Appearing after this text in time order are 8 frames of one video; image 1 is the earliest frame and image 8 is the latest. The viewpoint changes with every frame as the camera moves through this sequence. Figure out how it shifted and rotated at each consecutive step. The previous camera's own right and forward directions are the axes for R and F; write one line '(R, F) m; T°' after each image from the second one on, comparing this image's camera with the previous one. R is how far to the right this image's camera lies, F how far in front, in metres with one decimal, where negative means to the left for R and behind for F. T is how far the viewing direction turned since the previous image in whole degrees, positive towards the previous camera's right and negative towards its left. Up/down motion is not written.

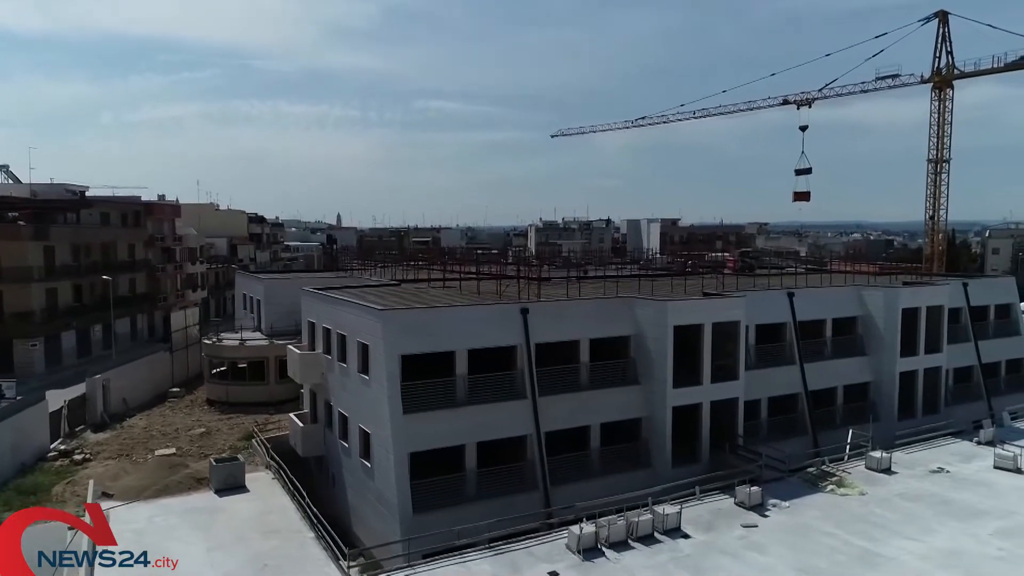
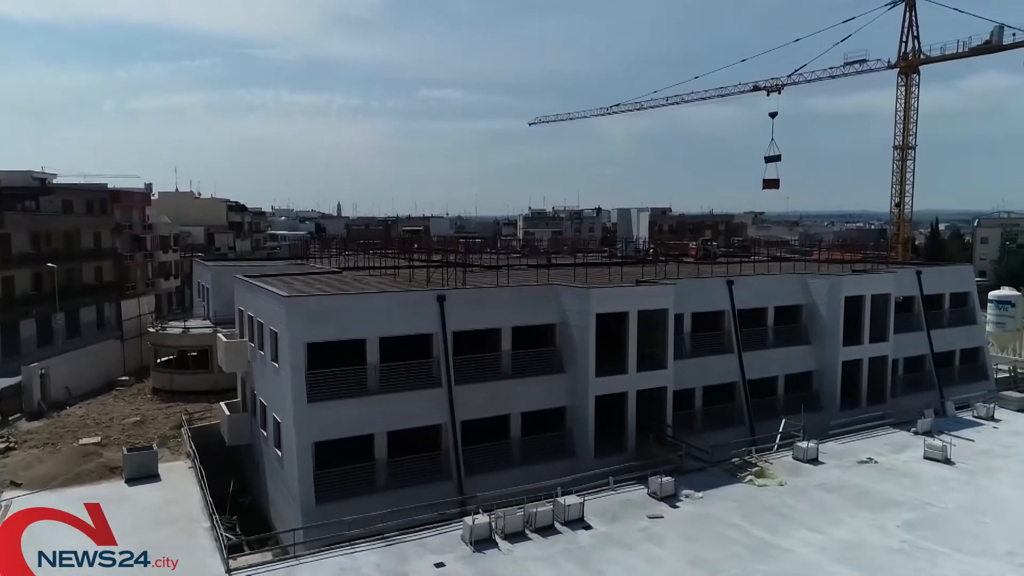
(+2.8, +0.4) m; 0°
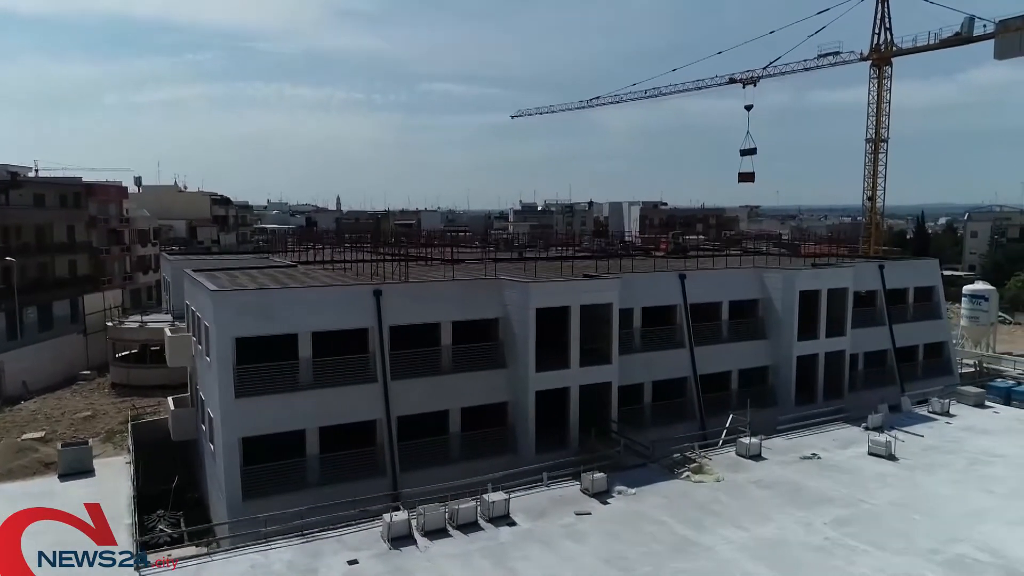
(+2.1, +0.2) m; 0°
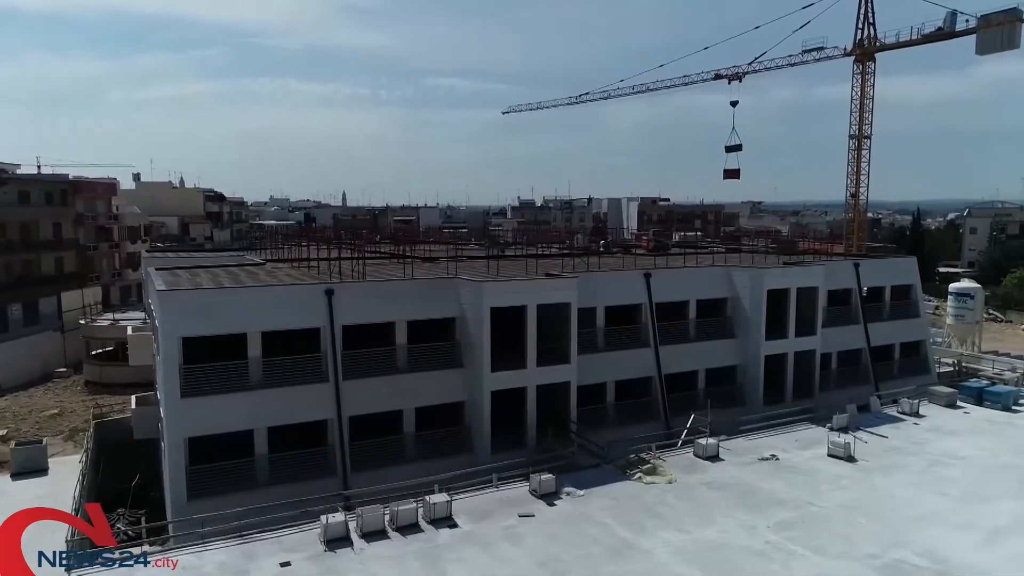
(+1.7, +0.2) m; -1°
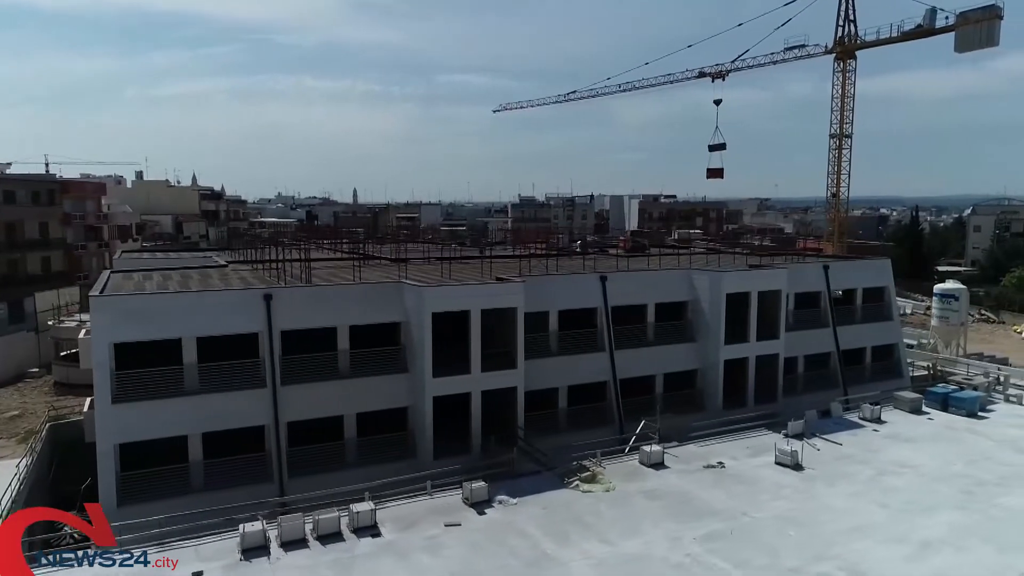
(+2.3, +0.3) m; -1°
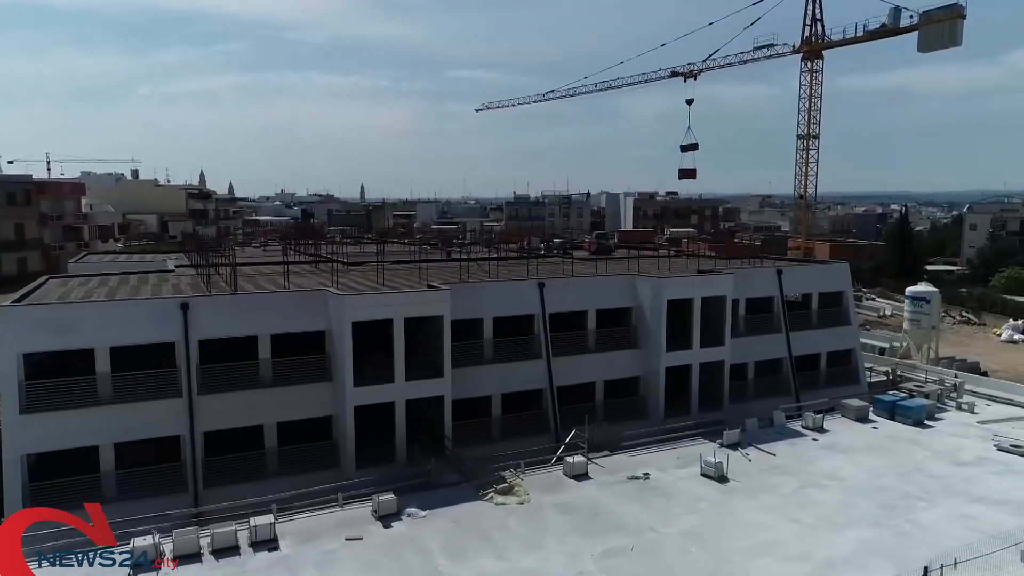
(+2.9, +0.3) m; -1°
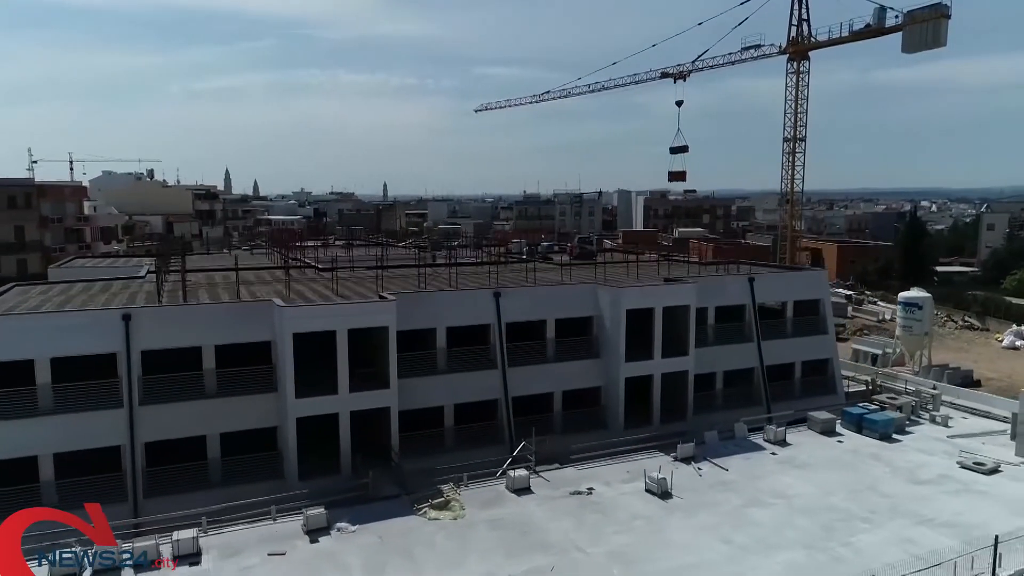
(+2.6, +0.3) m; -2°
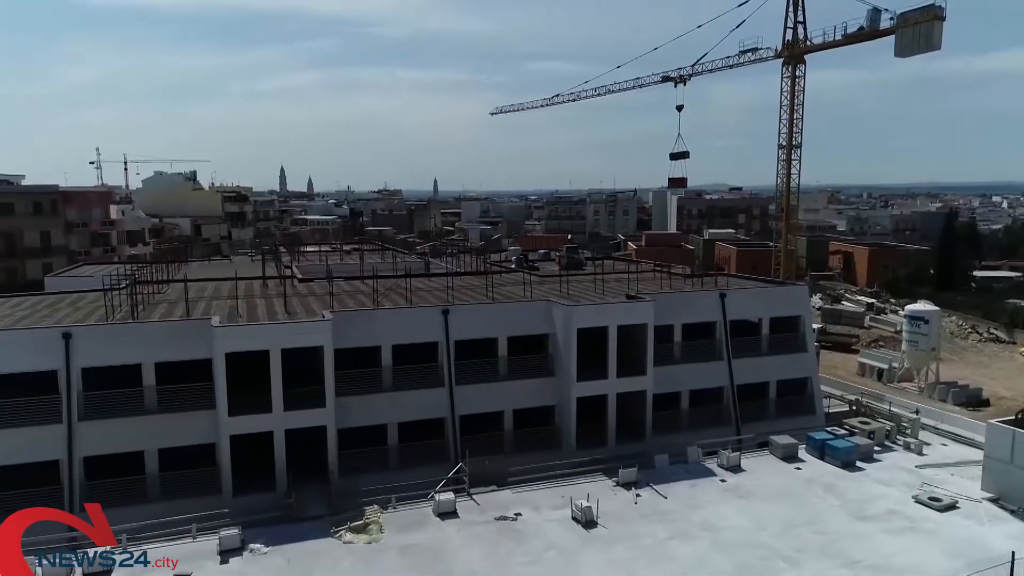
(+4.0, +0.4) m; -4°
